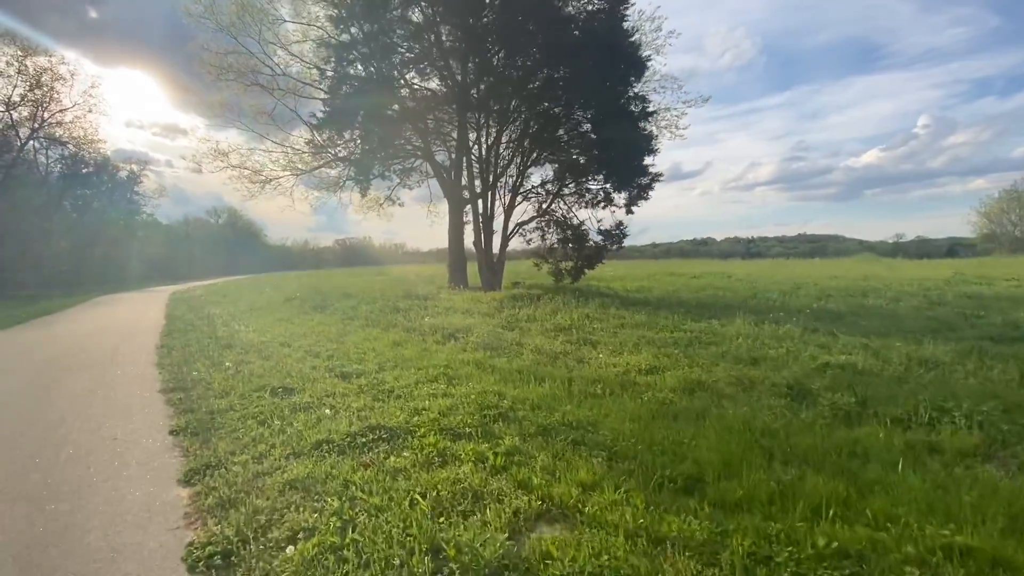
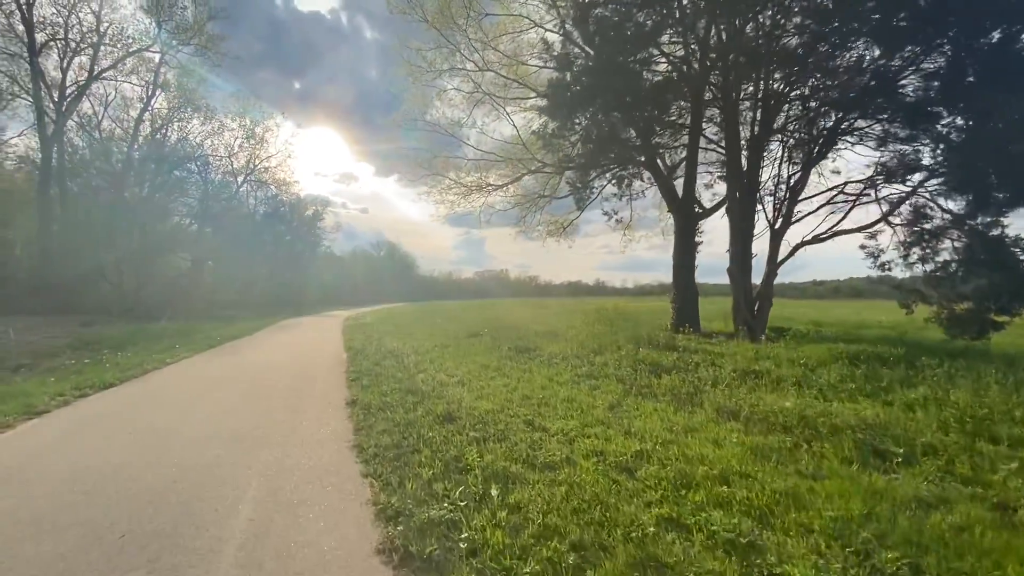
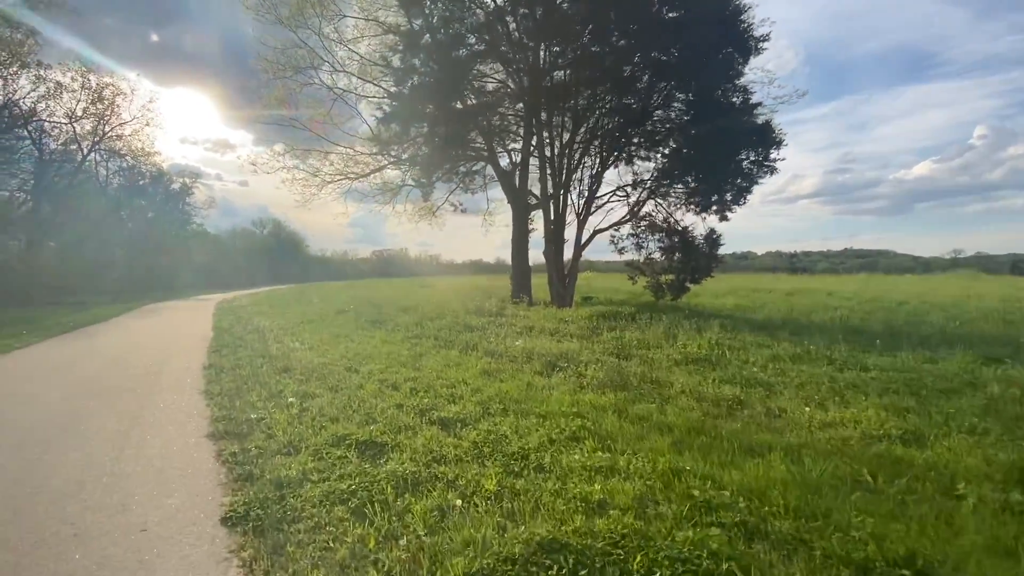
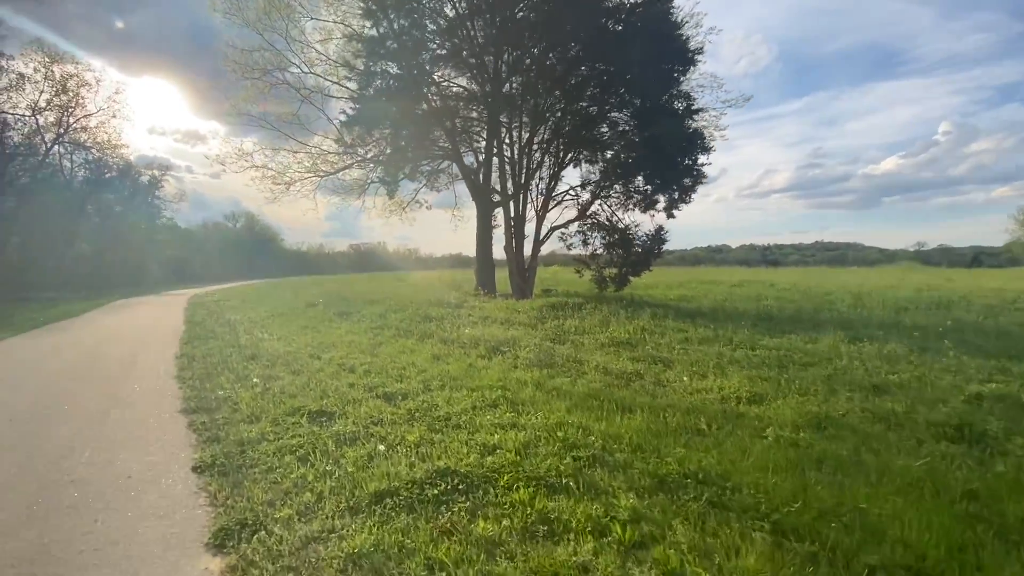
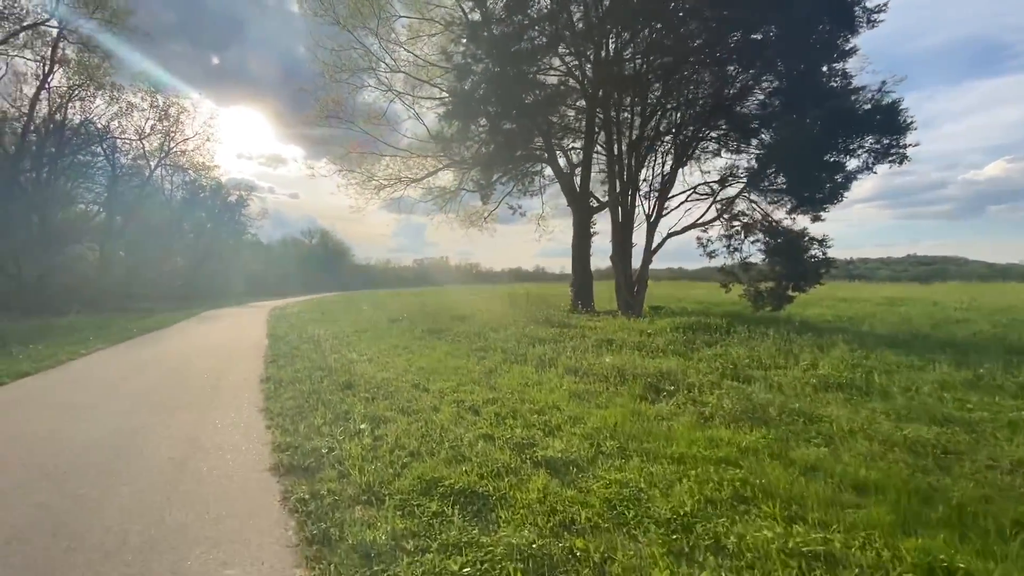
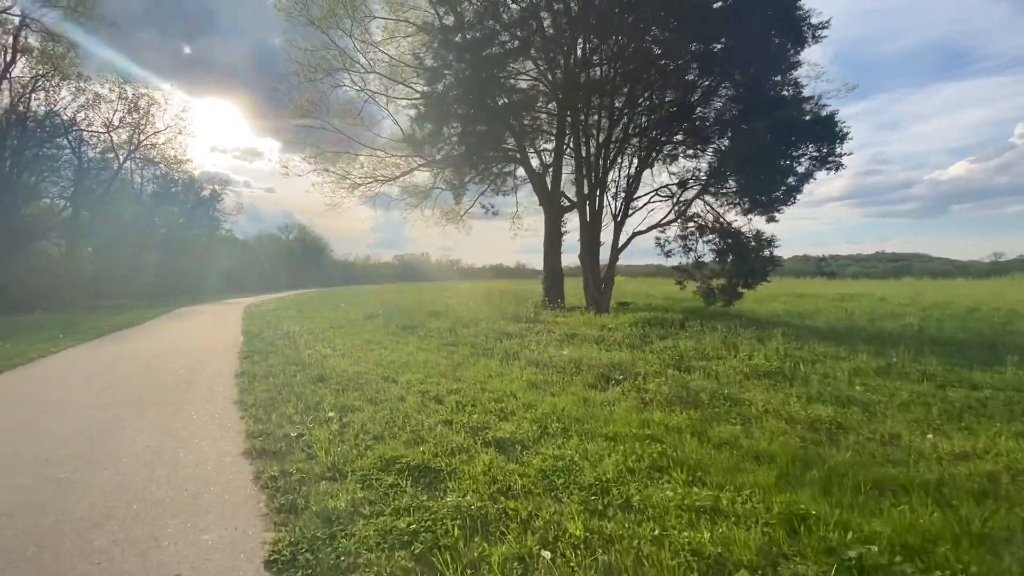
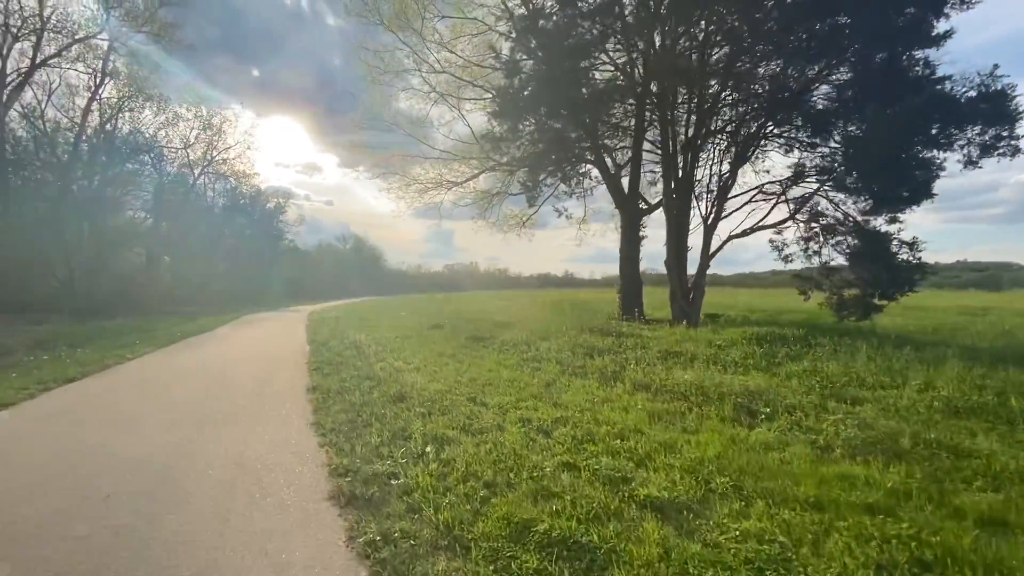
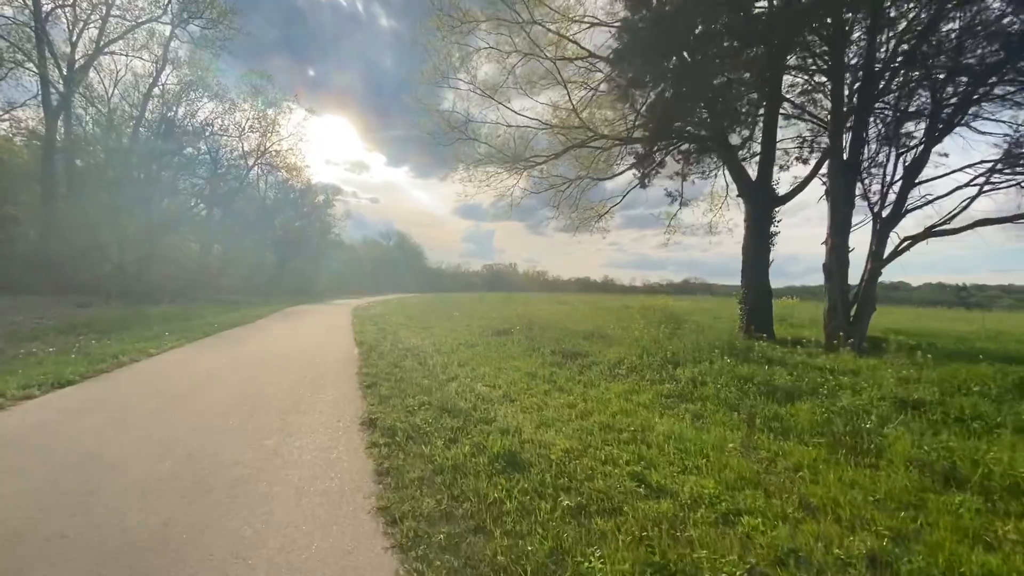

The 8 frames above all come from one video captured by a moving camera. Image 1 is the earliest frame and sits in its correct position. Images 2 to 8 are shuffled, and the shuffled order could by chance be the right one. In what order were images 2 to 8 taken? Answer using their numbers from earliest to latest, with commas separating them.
4, 3, 6, 5, 7, 2, 8
